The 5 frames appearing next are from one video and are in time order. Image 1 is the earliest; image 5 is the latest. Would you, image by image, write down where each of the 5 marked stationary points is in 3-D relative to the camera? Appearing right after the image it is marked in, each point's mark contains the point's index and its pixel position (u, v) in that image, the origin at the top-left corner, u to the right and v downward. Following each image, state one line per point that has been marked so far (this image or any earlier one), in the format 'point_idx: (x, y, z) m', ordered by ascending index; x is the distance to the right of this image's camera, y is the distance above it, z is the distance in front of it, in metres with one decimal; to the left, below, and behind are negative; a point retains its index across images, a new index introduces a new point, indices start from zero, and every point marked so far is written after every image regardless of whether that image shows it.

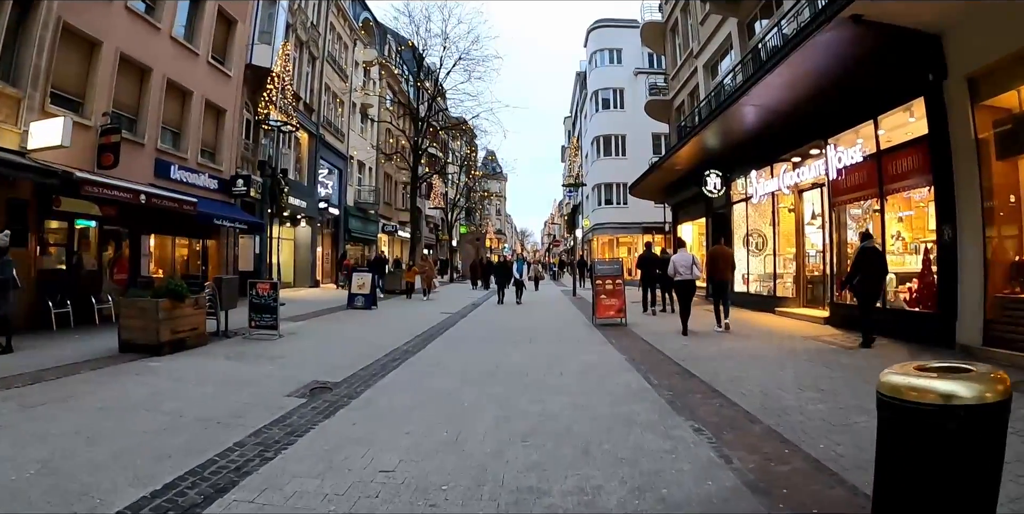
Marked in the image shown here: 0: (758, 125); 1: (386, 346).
0: (+5.6, +3.0, +12.5) m
1: (-2.2, -1.6, +9.7) m
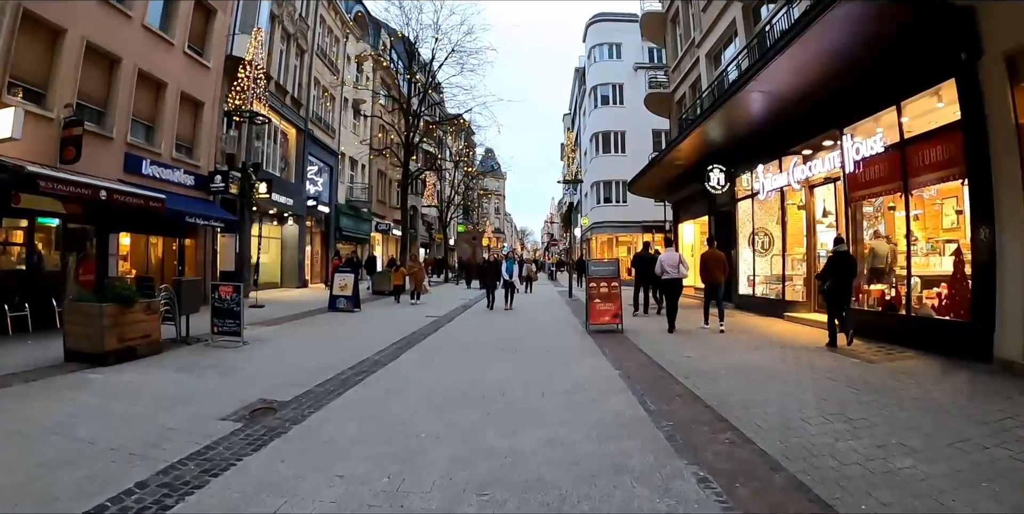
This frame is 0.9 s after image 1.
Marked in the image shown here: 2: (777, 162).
0: (+5.3, +3.0, +11.5) m
1: (-2.5, -1.6, +8.8) m
2: (+6.2, +2.2, +12.7) m
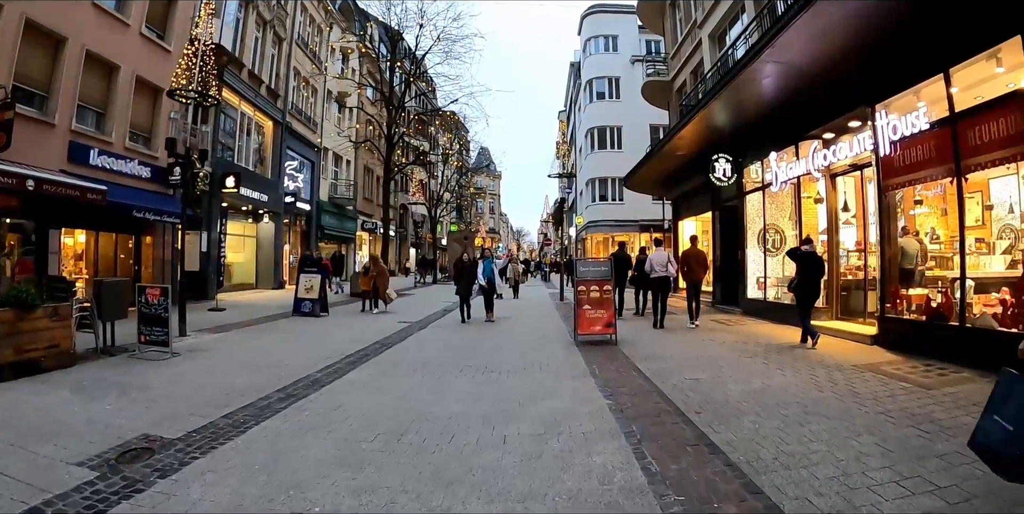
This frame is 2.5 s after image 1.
0: (+4.9, +3.0, +10.1) m
1: (-2.9, -1.5, +7.3) m
2: (+5.8, +2.2, +11.3) m
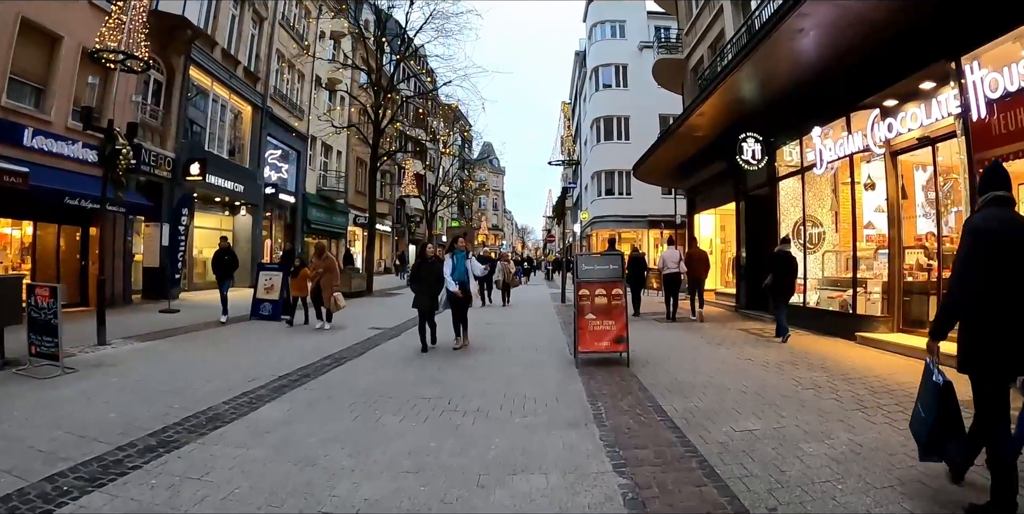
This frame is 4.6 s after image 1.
0: (+4.8, +3.1, +8.2) m
1: (-3.1, -1.5, +5.5) m
2: (+5.6, +2.3, +9.4) m
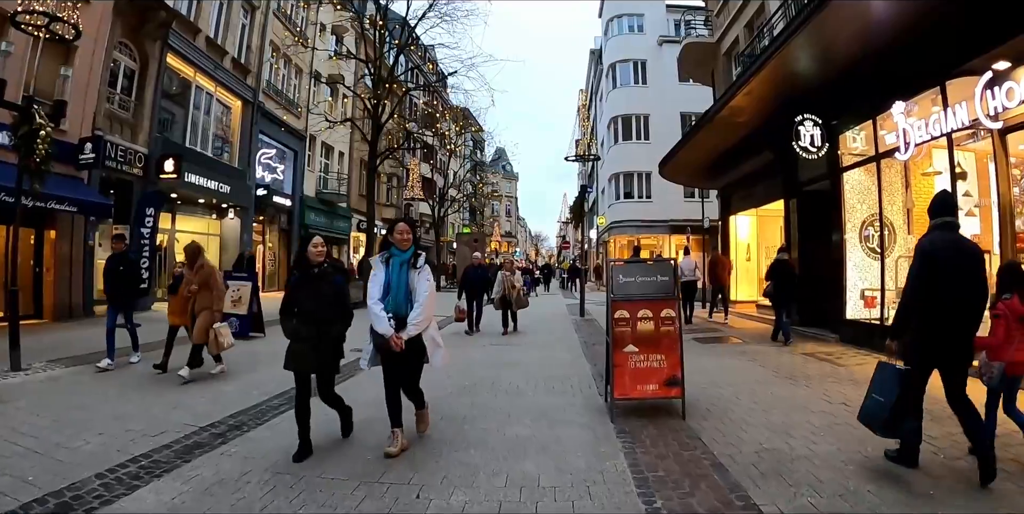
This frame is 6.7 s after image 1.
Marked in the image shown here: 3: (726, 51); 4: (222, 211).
0: (+4.9, +3.0, +6.4) m
1: (-3.1, -1.5, +3.8) m
2: (+5.7, +2.2, +7.5) m
3: (+6.0, +5.8, +15.5) m
4: (-10.1, +1.6, +19.0) m
